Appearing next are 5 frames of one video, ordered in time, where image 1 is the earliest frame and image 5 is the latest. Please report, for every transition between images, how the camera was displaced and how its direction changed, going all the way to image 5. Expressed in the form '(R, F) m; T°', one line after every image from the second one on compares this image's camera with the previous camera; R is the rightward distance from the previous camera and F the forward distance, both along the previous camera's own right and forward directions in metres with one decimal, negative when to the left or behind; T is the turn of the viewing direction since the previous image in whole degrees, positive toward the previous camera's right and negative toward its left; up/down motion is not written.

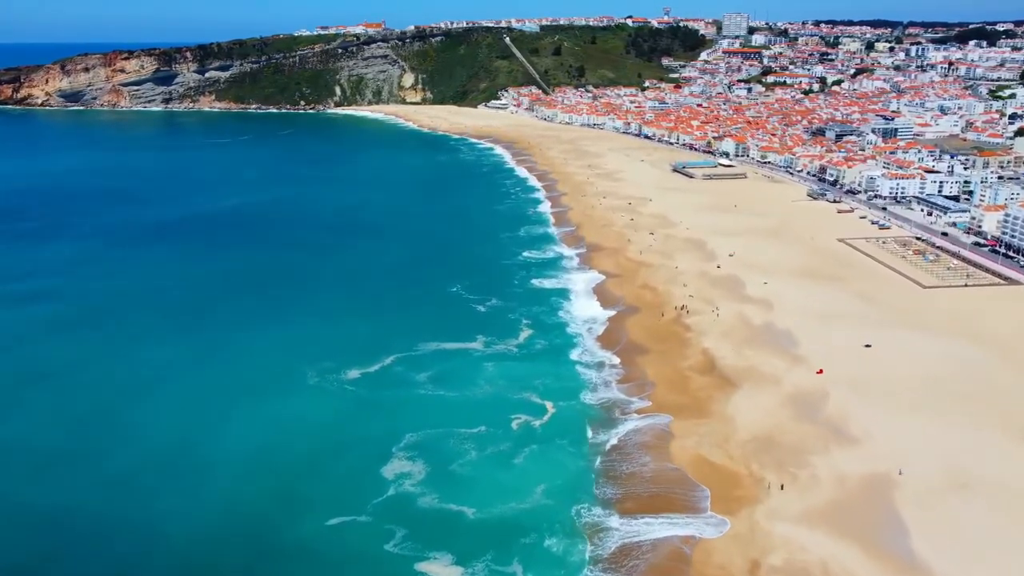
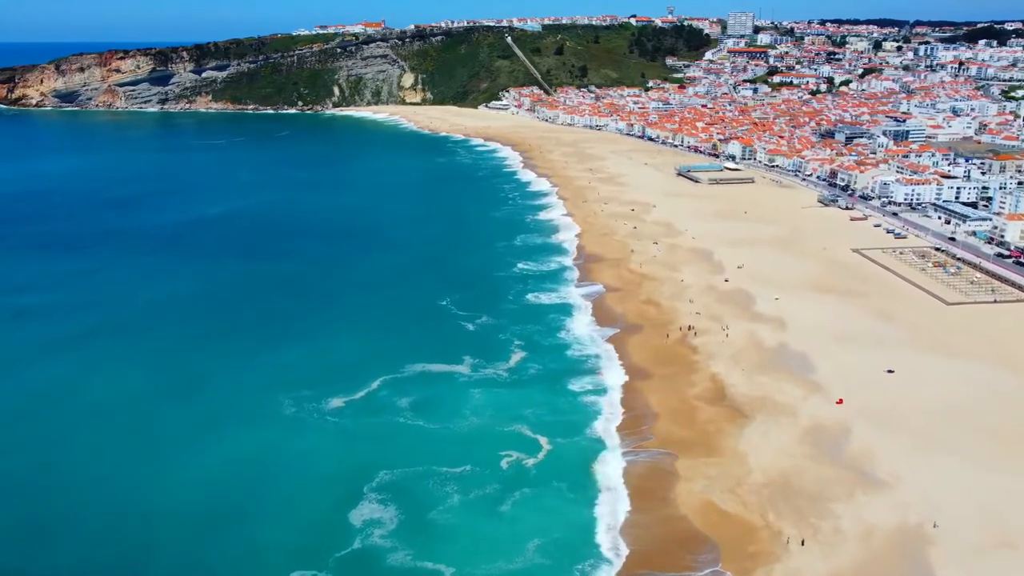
(+0.5, +2.6) m; 0°
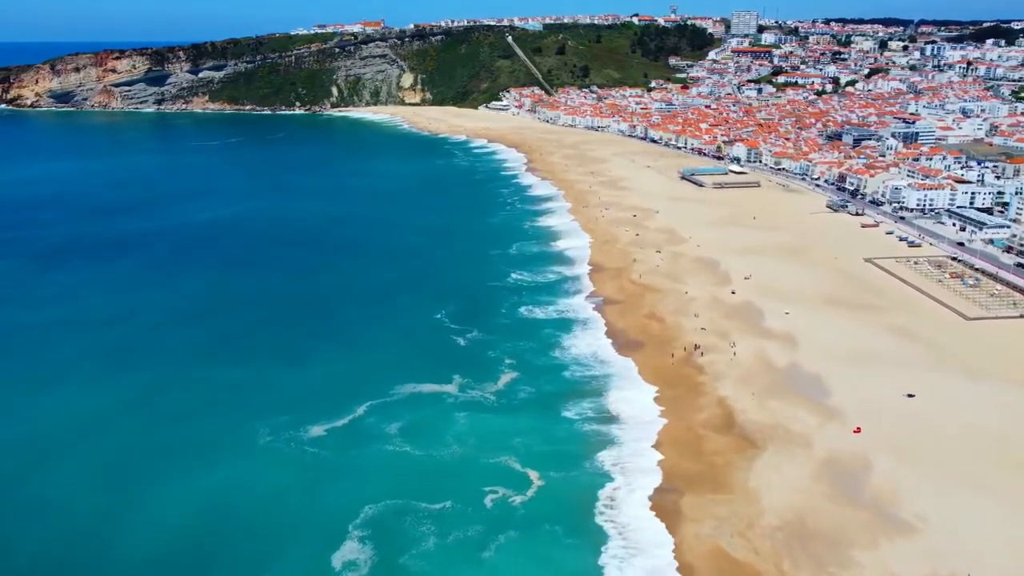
(+0.4, +2.1) m; 0°
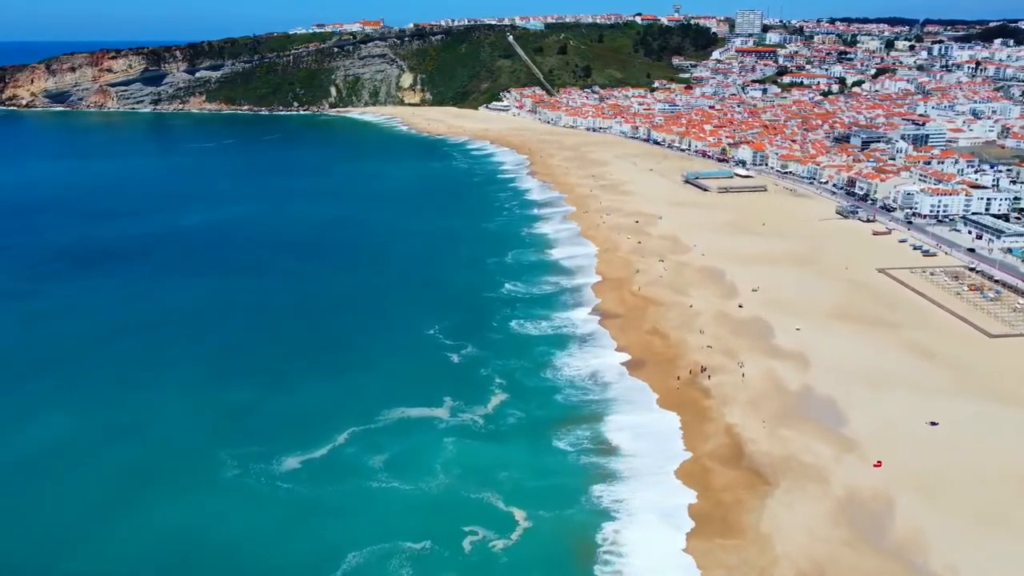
(+0.4, +2.1) m; 0°
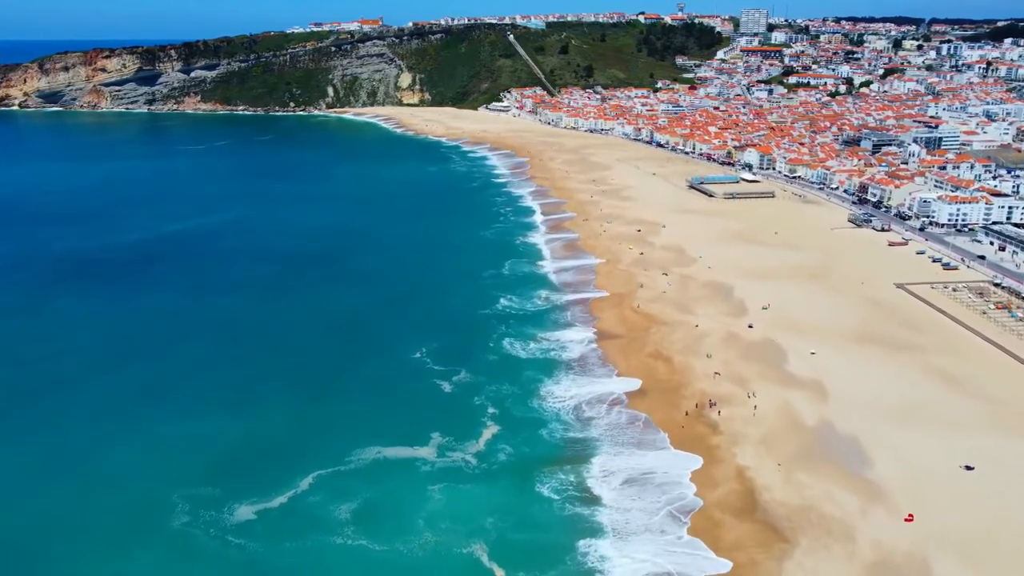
(+0.5, +2.7) m; 0°
